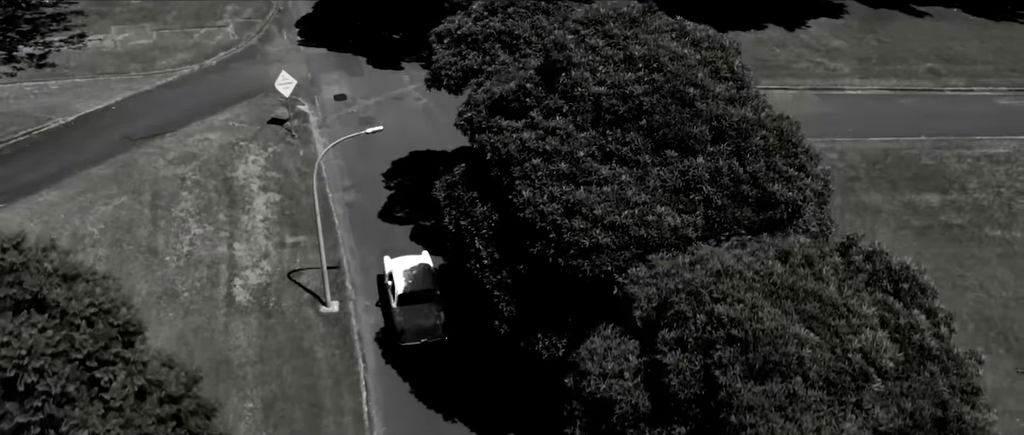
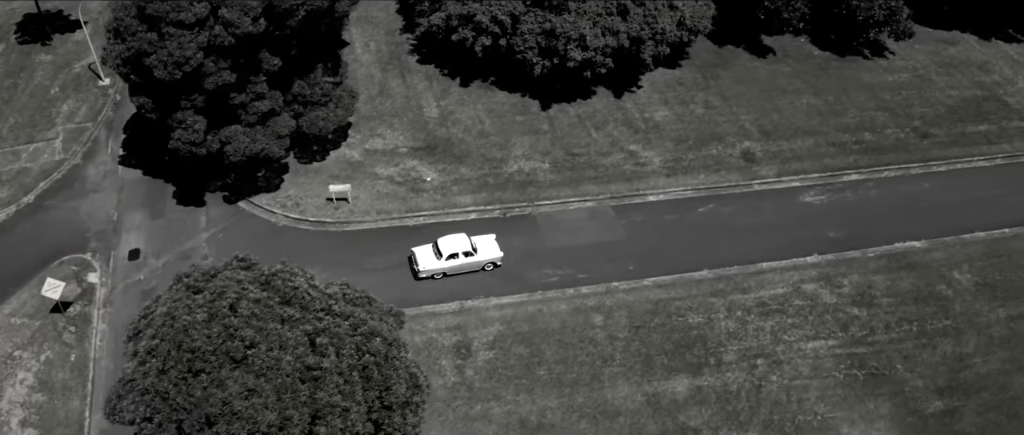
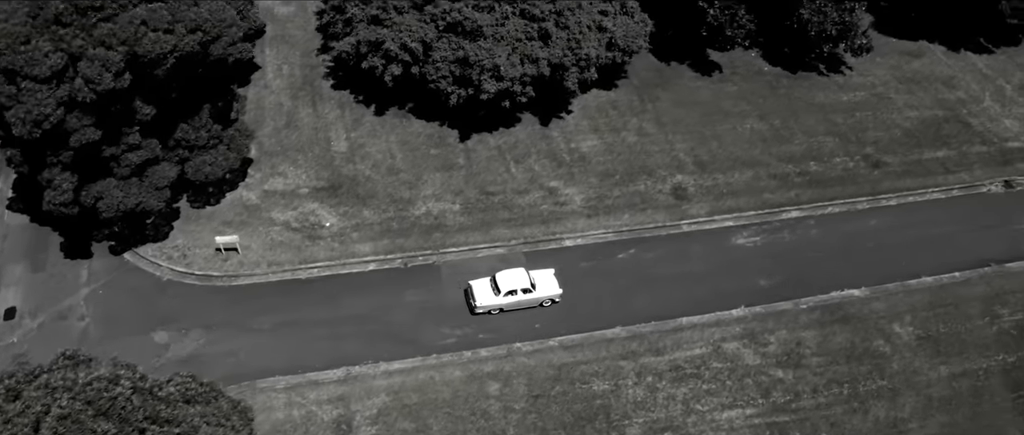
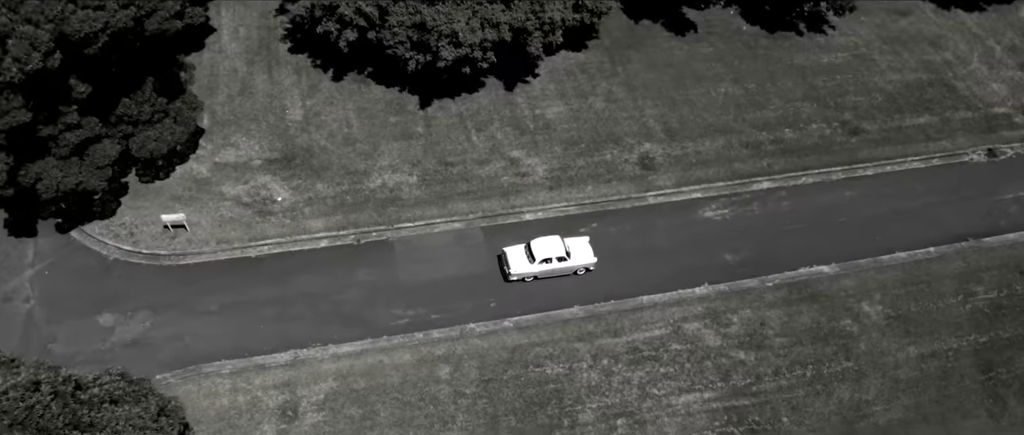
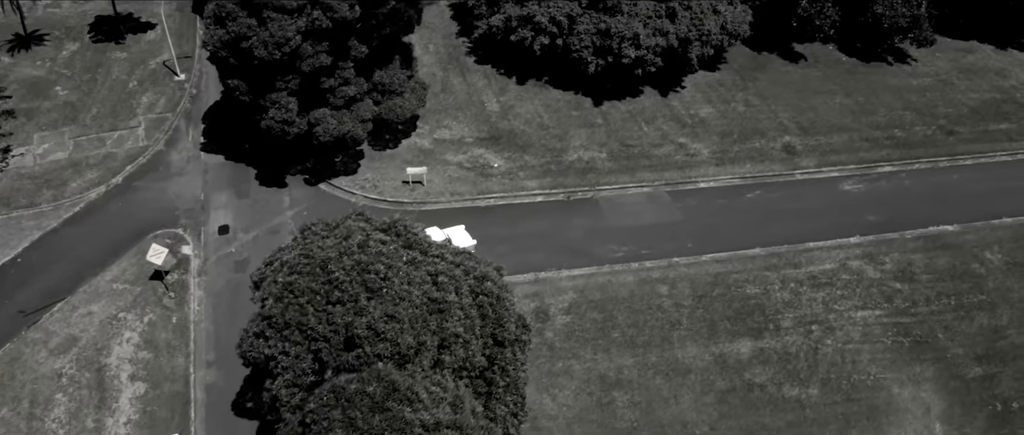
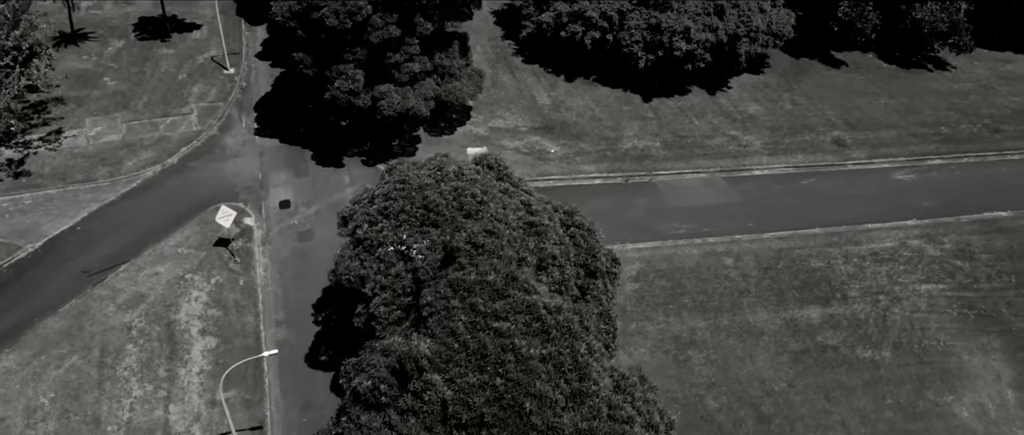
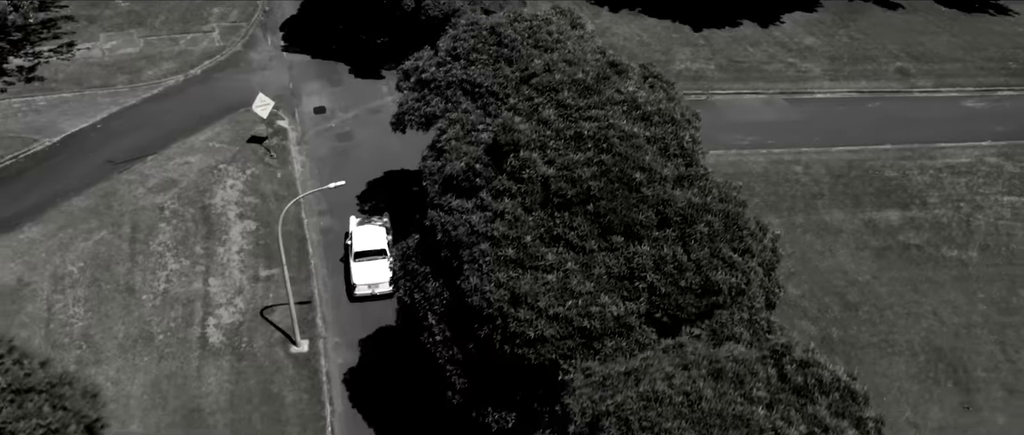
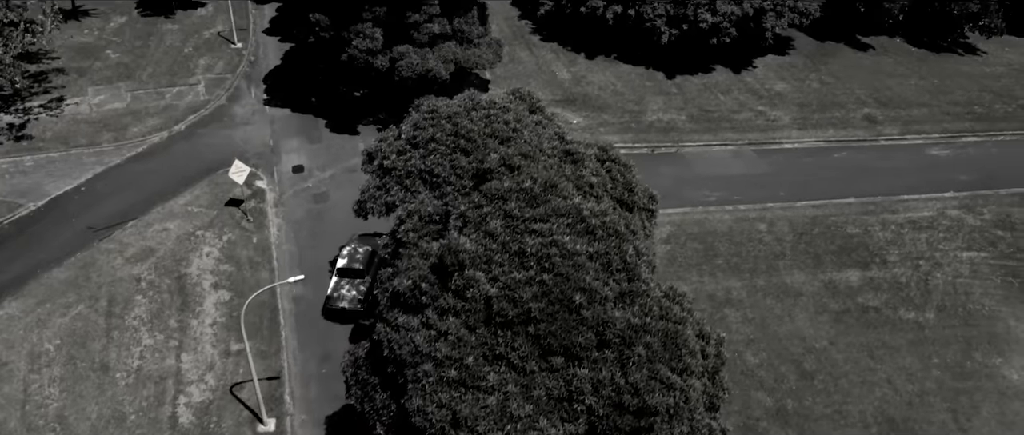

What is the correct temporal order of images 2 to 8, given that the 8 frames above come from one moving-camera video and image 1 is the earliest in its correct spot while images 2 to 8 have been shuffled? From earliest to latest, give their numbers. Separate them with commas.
7, 8, 6, 5, 2, 3, 4
